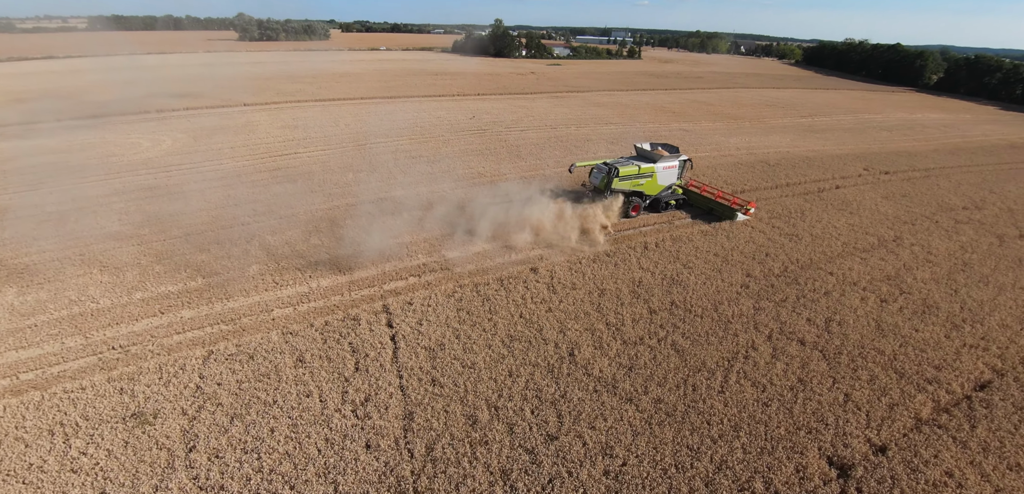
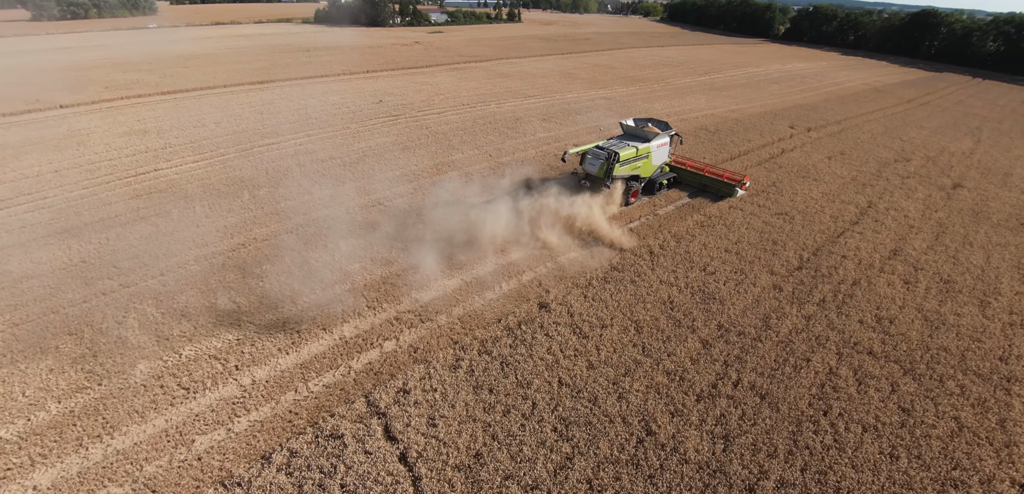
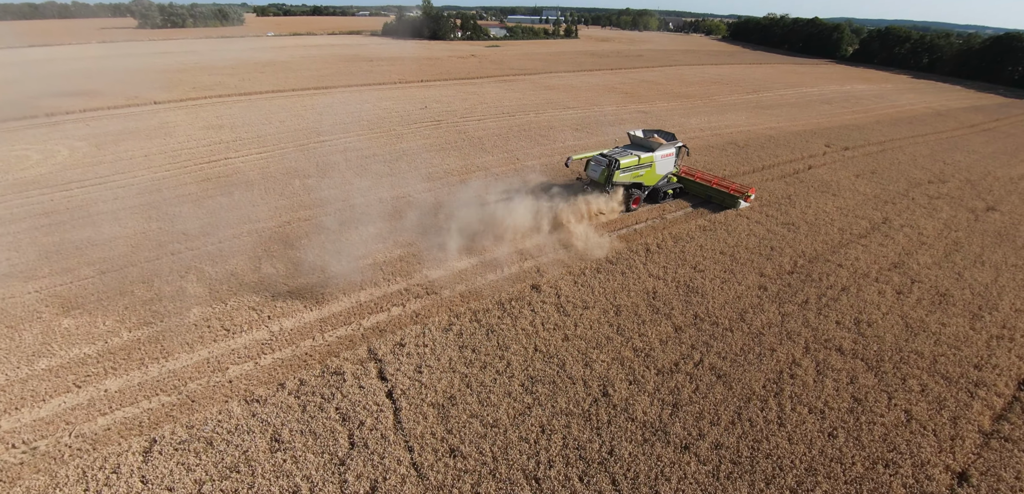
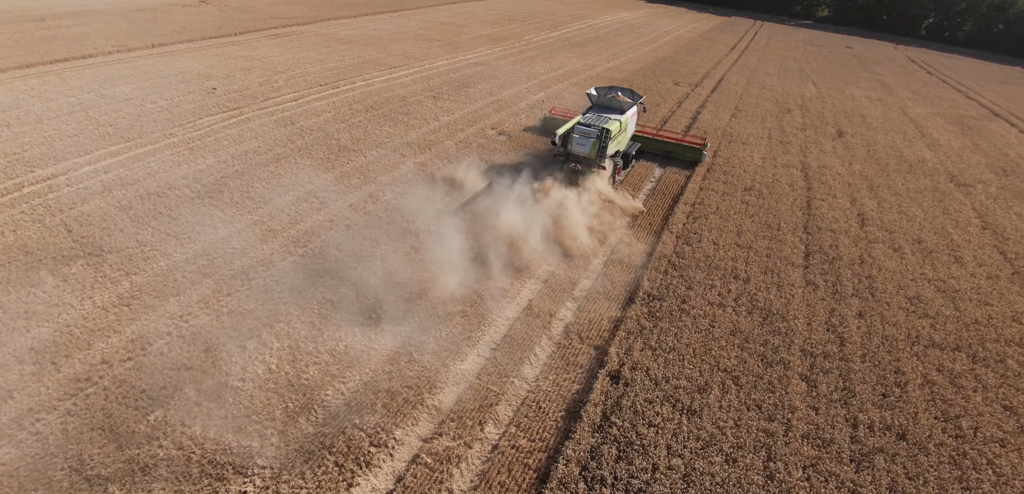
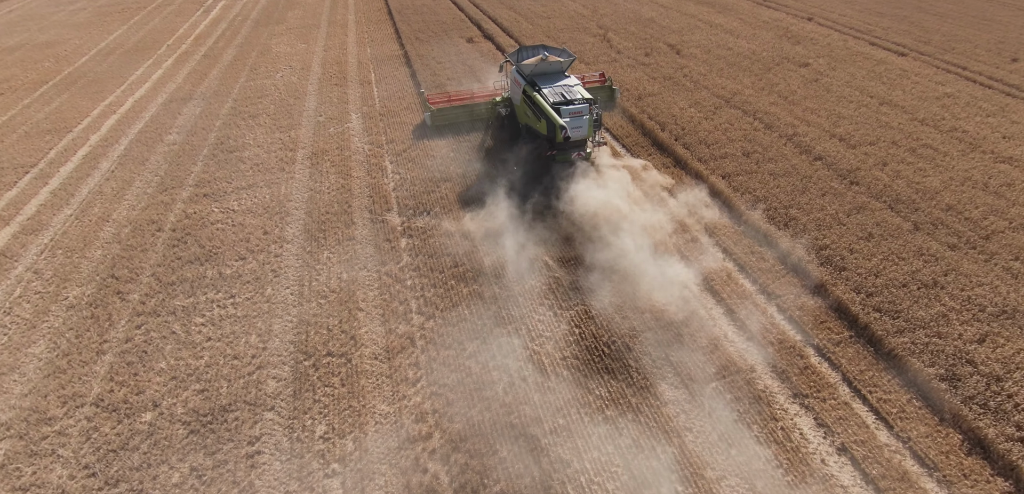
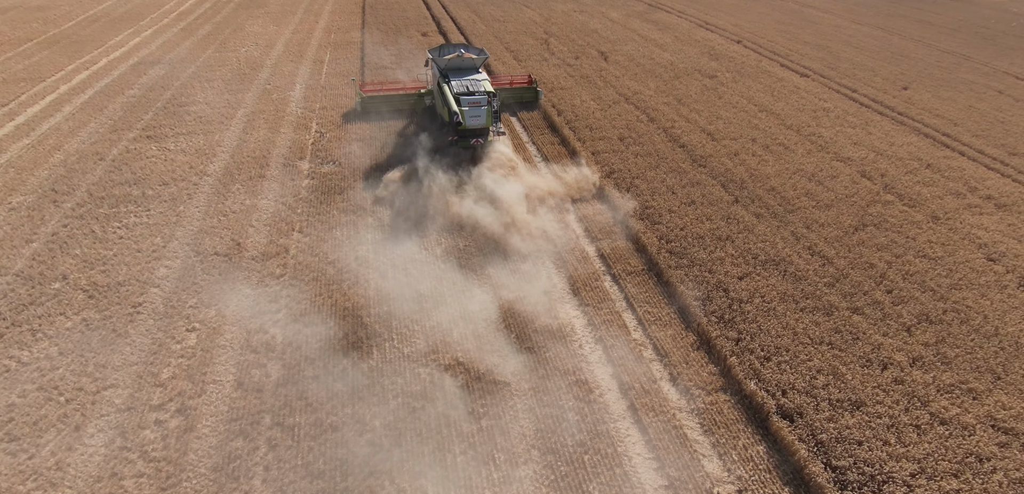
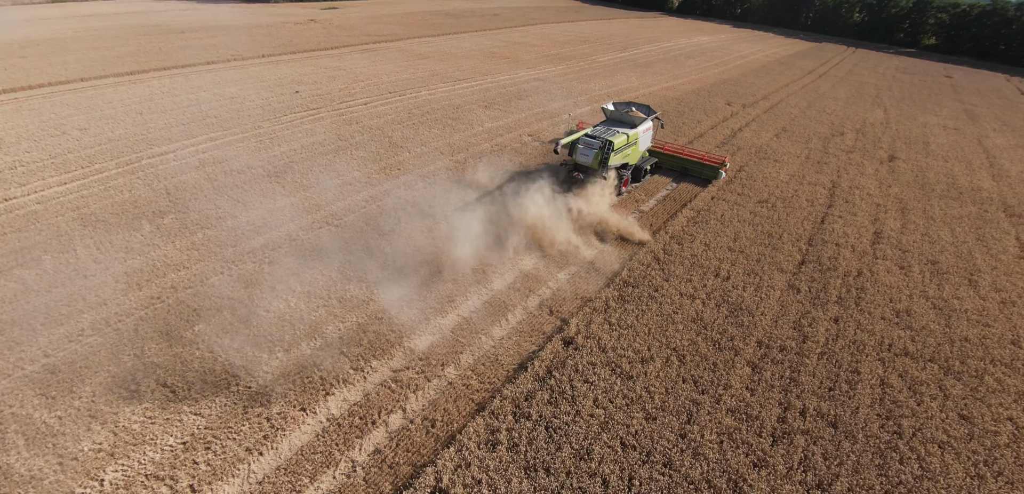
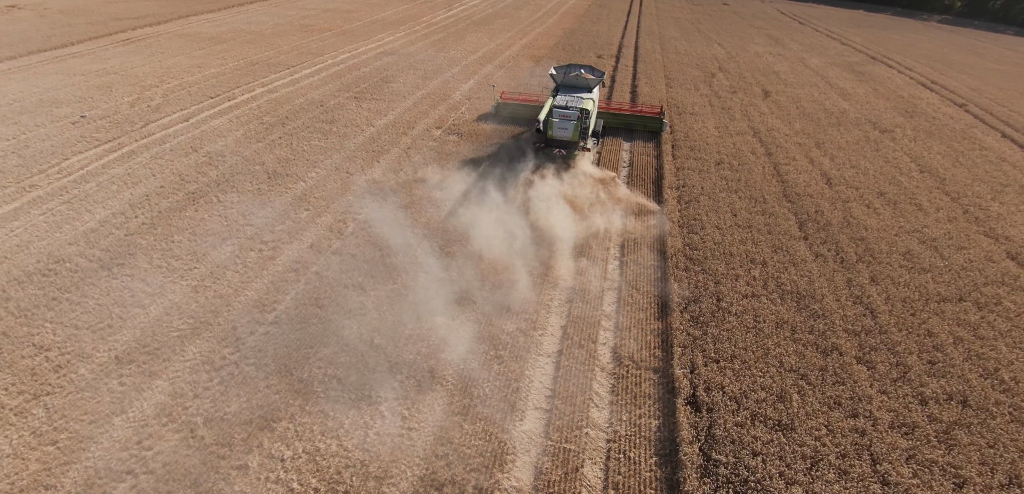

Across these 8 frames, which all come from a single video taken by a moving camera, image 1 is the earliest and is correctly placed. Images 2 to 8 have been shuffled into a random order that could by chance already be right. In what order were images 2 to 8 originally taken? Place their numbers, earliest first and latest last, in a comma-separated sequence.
3, 2, 7, 4, 8, 6, 5
